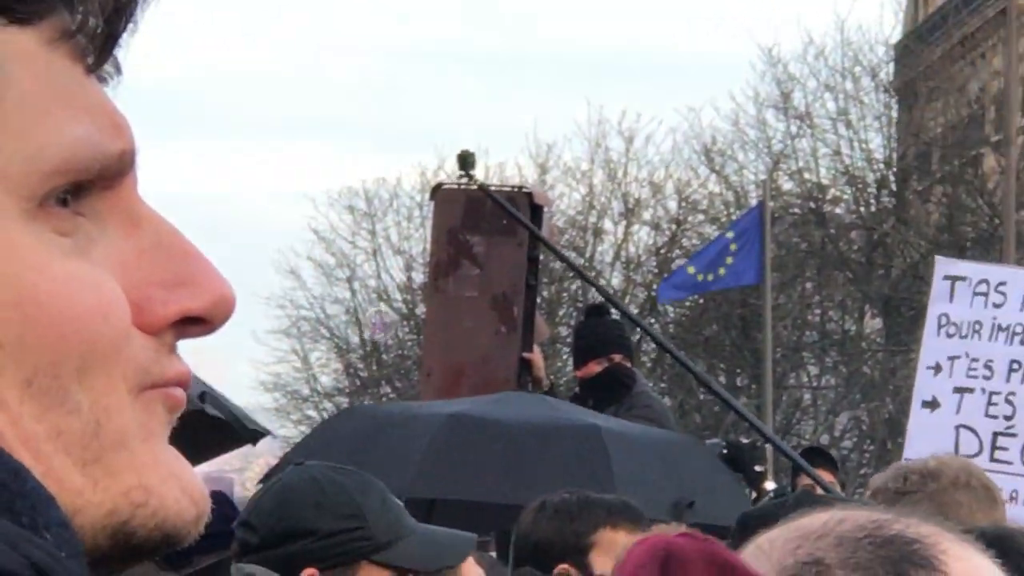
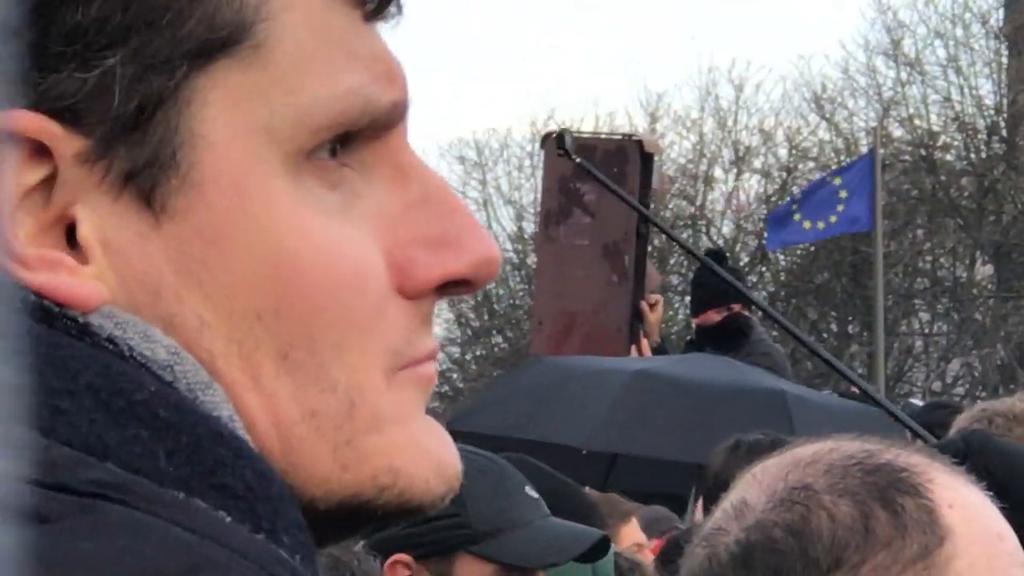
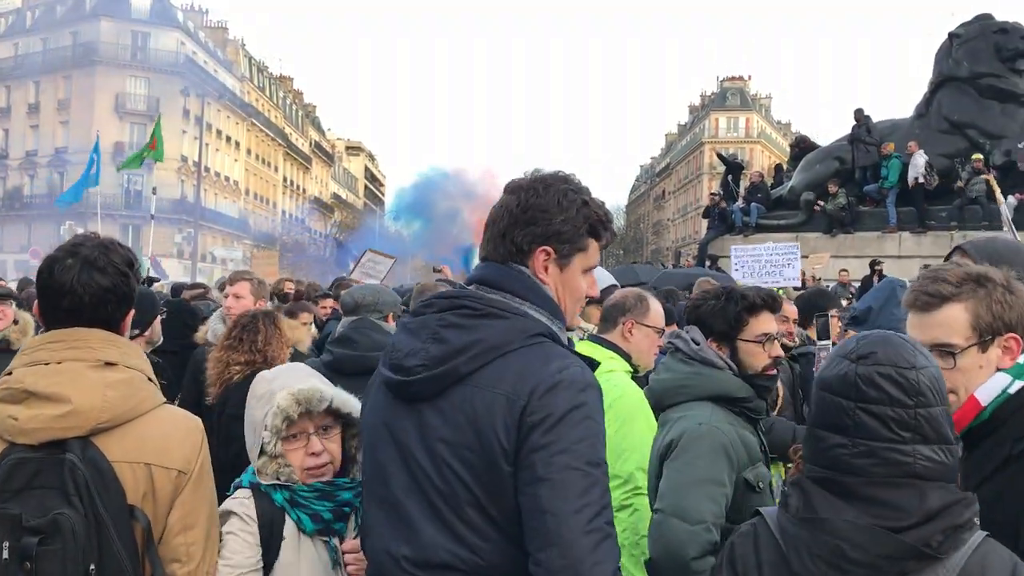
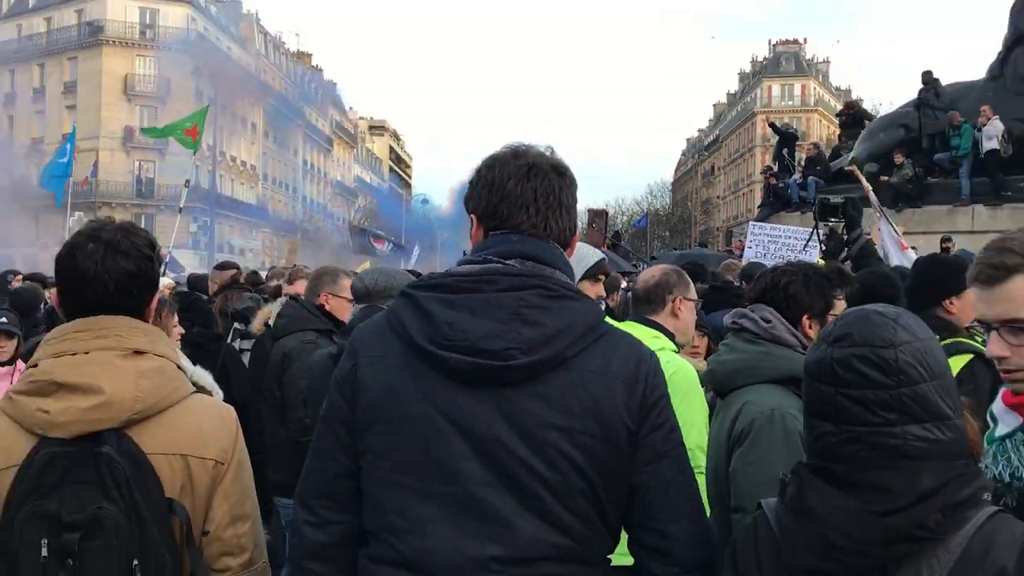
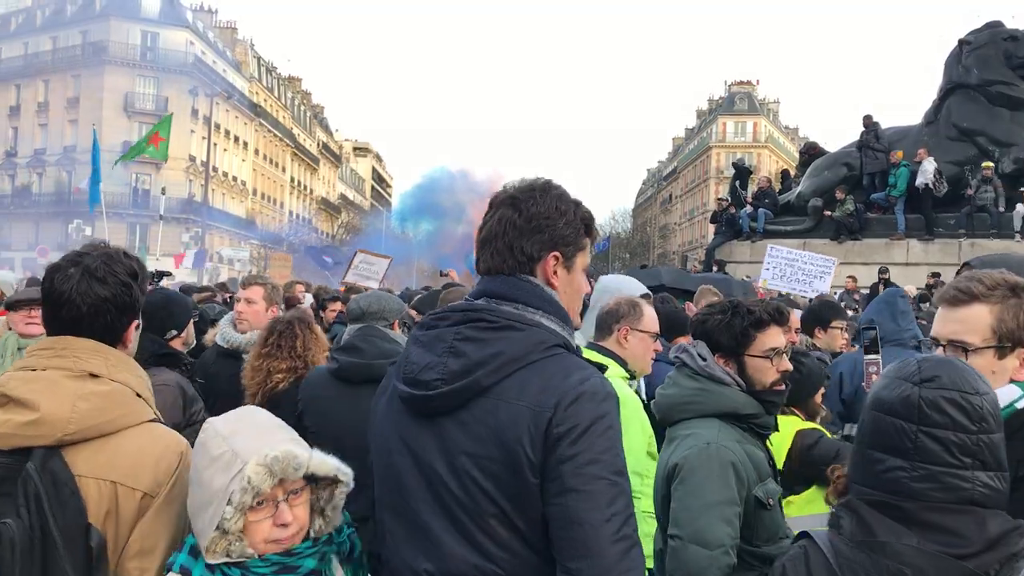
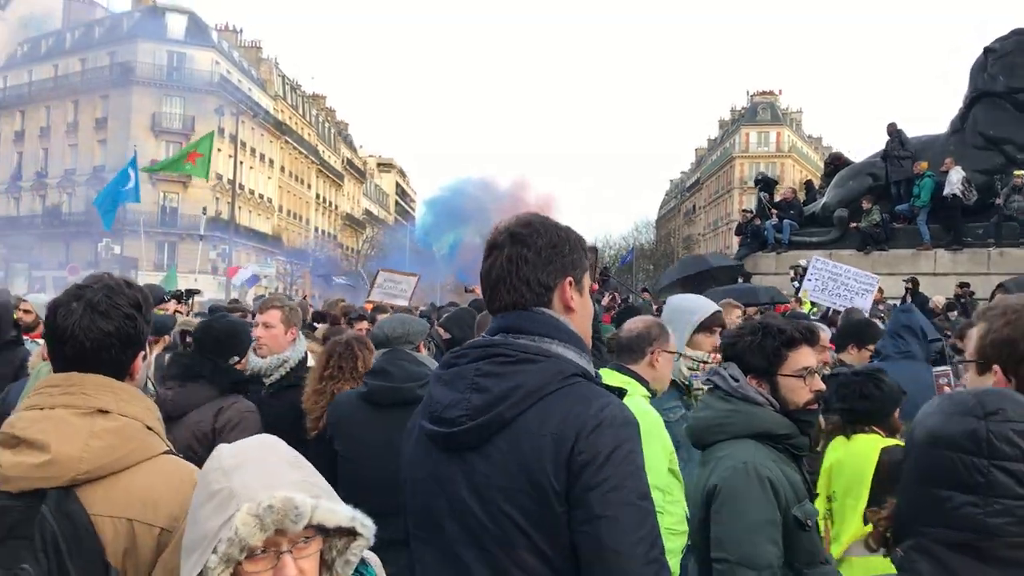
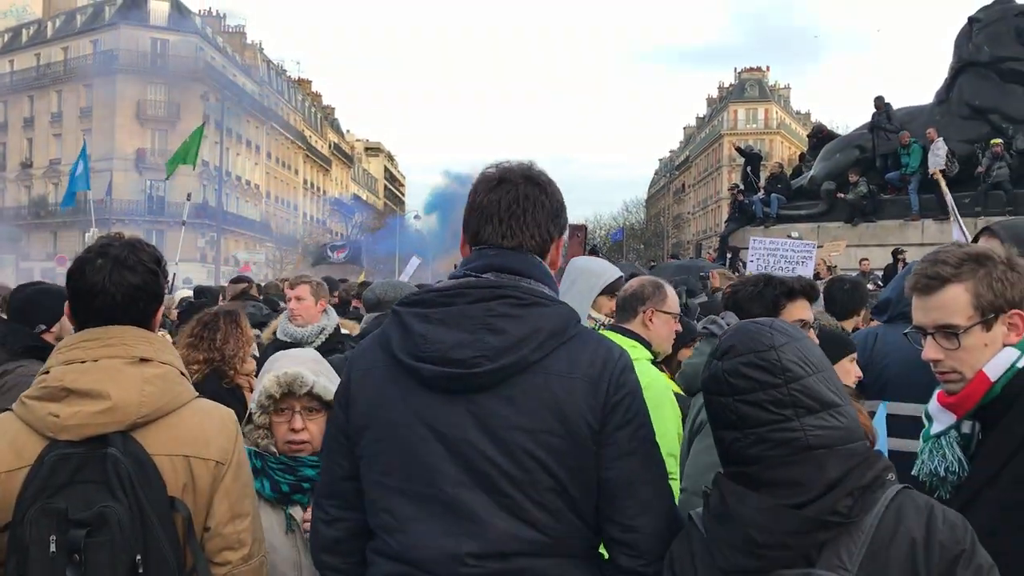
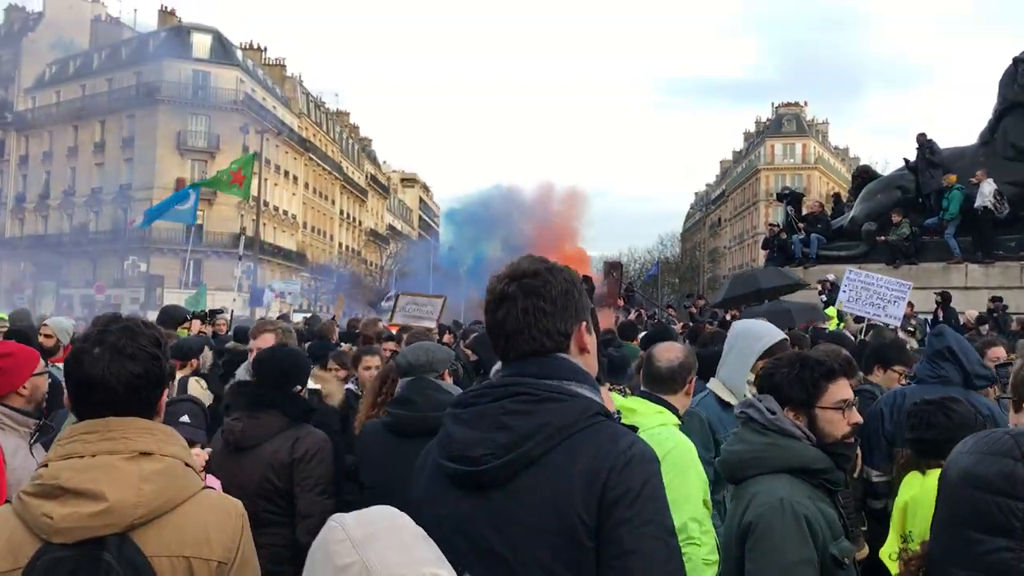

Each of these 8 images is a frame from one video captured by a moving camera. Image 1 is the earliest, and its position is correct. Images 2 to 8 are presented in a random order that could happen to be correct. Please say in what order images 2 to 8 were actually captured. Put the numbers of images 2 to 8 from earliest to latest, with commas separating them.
2, 4, 7, 3, 5, 6, 8
